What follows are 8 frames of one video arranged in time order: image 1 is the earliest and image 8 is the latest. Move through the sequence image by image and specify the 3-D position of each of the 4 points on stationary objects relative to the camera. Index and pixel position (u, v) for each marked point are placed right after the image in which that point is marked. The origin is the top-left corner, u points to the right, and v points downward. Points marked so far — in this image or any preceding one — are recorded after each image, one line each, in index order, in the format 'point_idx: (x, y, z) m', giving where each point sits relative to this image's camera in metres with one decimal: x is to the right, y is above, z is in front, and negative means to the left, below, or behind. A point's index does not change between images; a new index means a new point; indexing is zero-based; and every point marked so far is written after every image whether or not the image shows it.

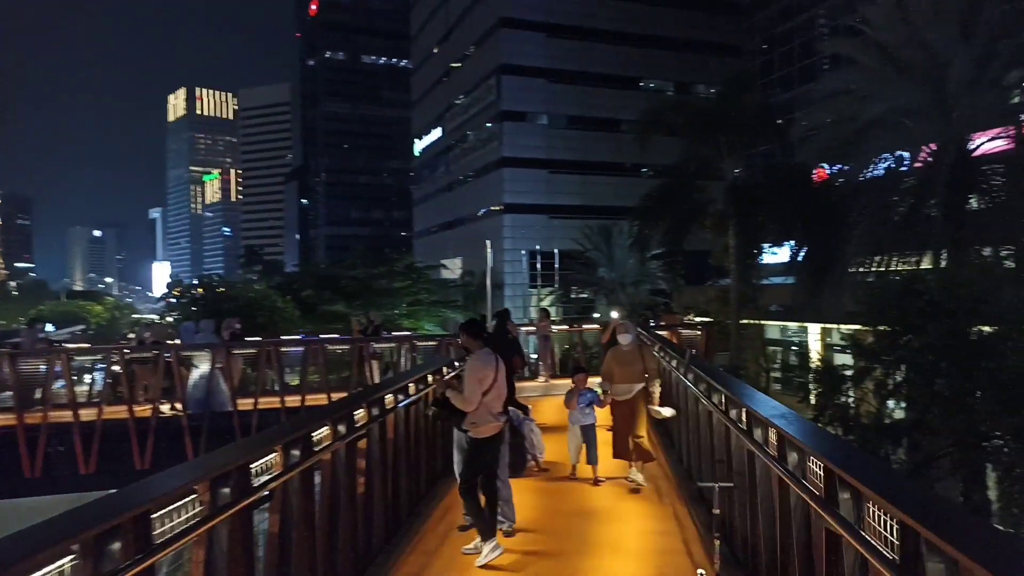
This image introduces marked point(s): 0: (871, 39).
0: (+7.2, +5.0, +14.3) m
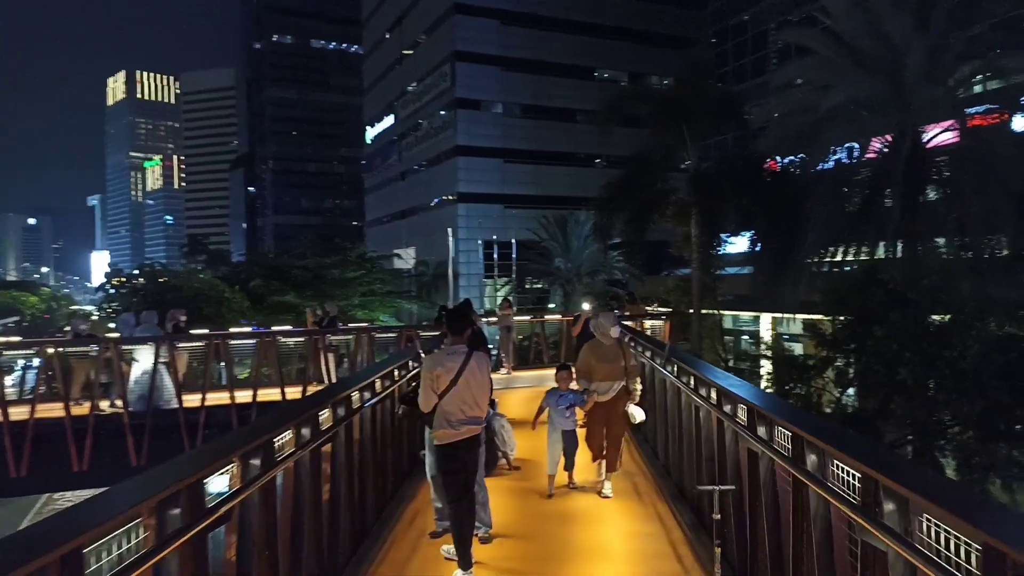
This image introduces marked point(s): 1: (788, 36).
0: (+6.3, +5.2, +14.4) m
1: (+5.6, +5.1, +14.7) m
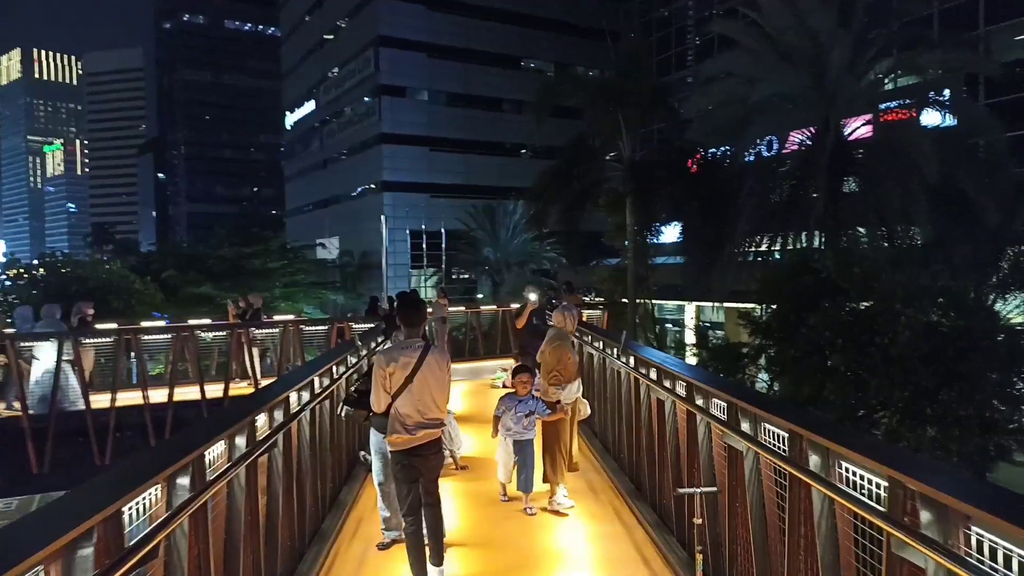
0: (+5.0, +5.4, +14.6) m
1: (+4.2, +5.4, +14.8) m
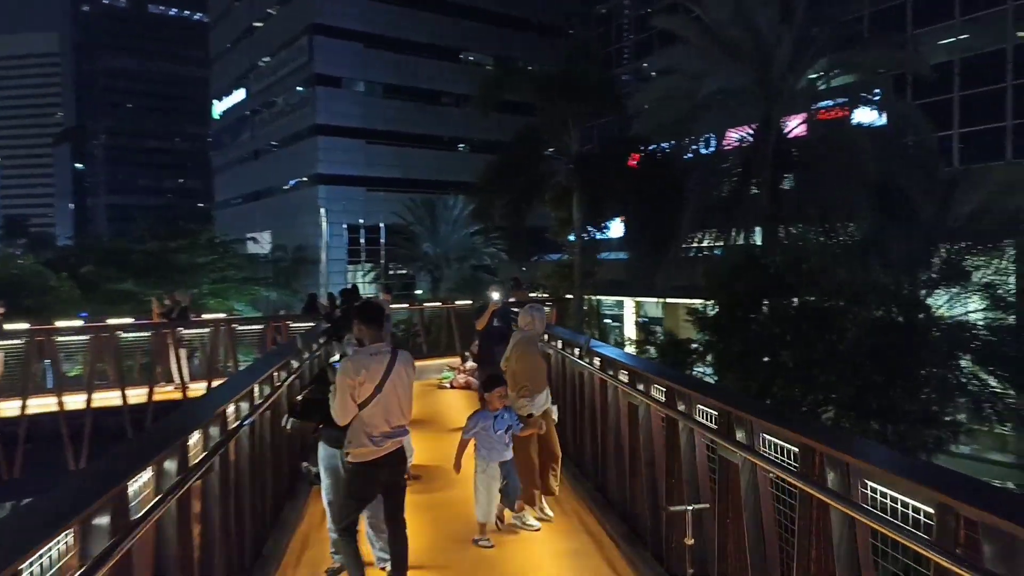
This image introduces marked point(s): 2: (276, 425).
0: (+3.8, +5.5, +14.7) m
1: (+3.0, +5.5, +14.8) m
2: (-1.5, -0.9, +4.6) m
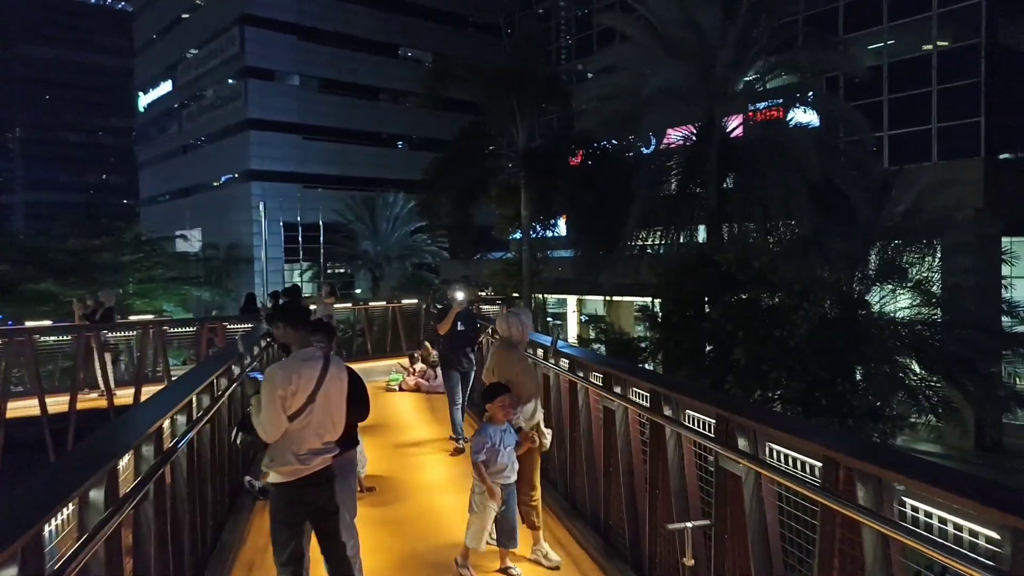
0: (+2.7, +5.6, +14.7) m
1: (+1.9, +5.5, +14.7) m
2: (-1.7, -0.9, +4.2) m
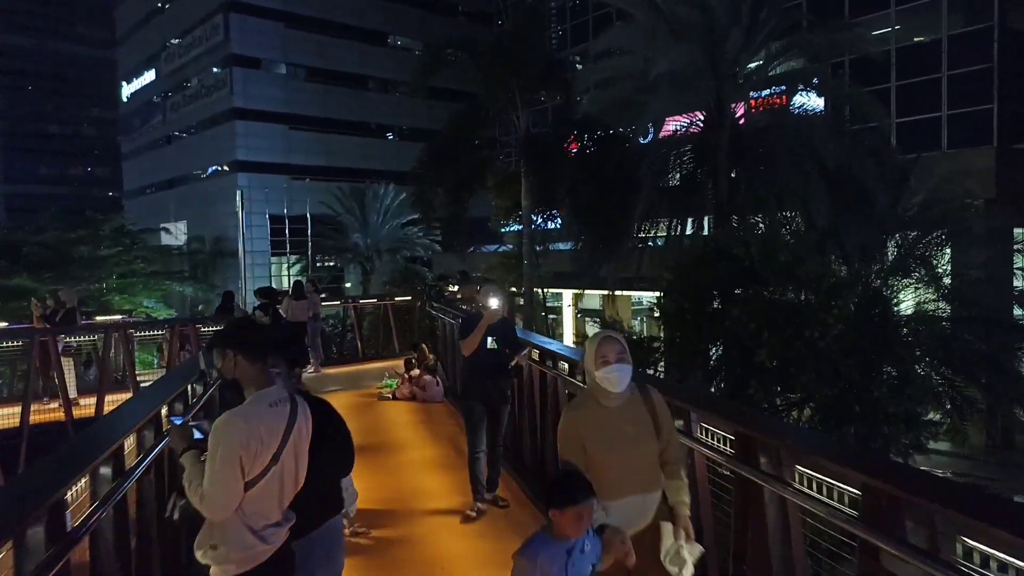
0: (+2.7, +5.7, +13.9) m
1: (+1.9, +5.6, +13.9) m
2: (-1.6, -0.9, +3.4) m
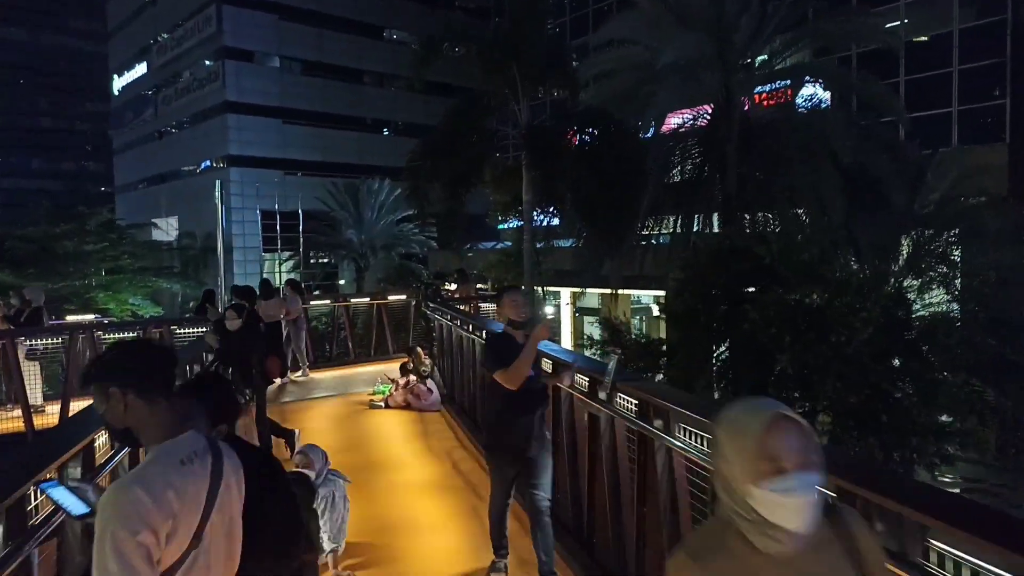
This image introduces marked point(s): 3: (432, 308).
0: (+2.7, +5.7, +13.3) m
1: (+1.9, +5.6, +13.3) m
2: (-1.6, -0.9, +2.8) m
3: (-1.0, -0.2, +8.6) m
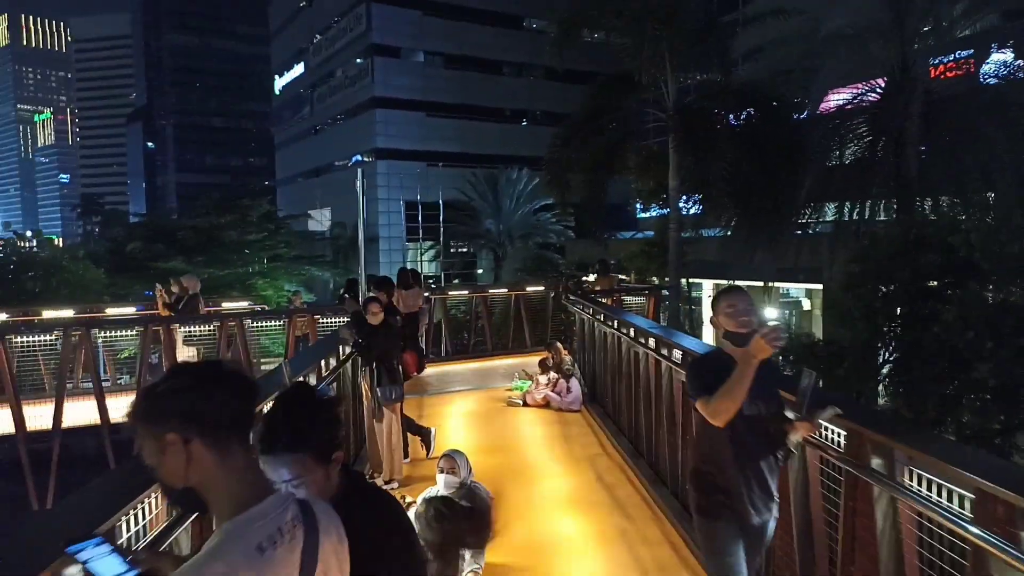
0: (+5.2, +5.8, +12.1) m
1: (+4.4, +5.7, +12.2) m
2: (-1.0, -0.9, +2.6) m
3: (+0.7, -0.1, +8.2) m
